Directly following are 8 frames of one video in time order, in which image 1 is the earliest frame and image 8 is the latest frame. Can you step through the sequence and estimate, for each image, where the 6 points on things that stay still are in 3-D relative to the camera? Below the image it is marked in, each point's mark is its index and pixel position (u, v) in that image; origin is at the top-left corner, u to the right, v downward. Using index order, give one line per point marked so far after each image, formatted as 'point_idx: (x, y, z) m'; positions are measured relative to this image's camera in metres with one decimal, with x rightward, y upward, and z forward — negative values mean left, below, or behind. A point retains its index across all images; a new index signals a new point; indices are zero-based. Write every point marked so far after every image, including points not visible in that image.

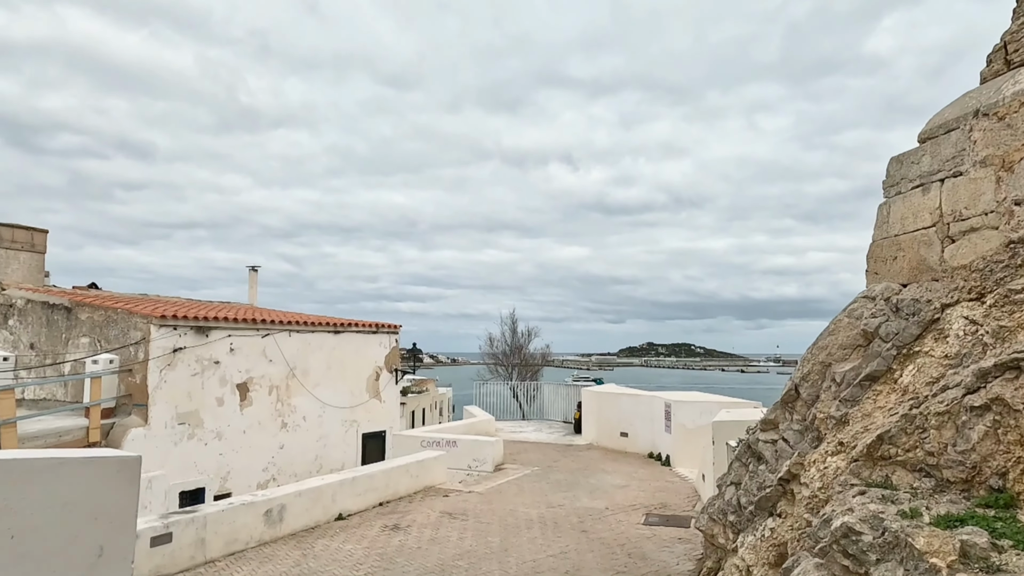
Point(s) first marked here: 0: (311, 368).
0: (-5.3, -2.1, +17.5) m
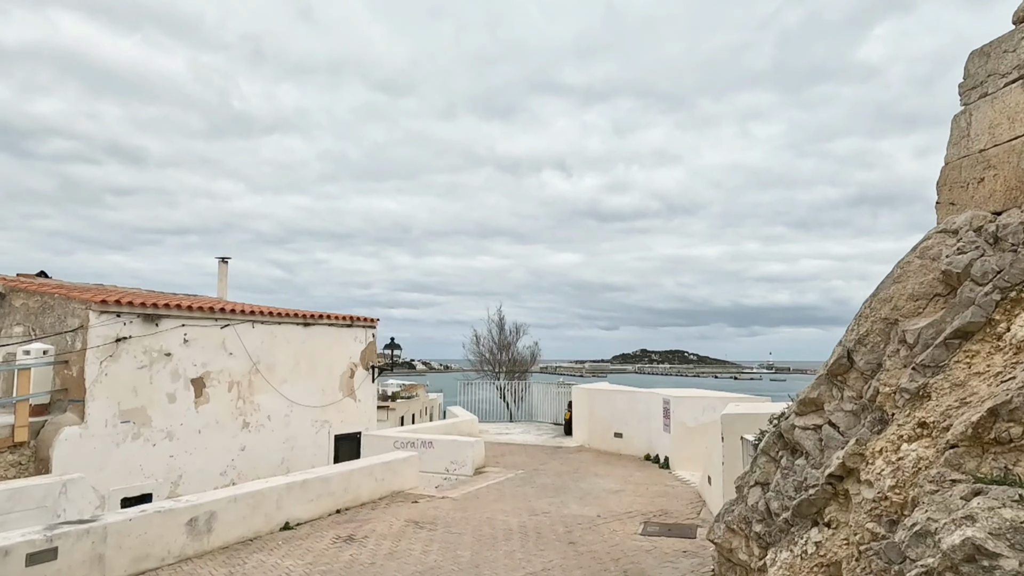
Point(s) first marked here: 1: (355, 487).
0: (-5.7, -1.8, +16.1) m
1: (-2.3, -2.9, +9.7) m
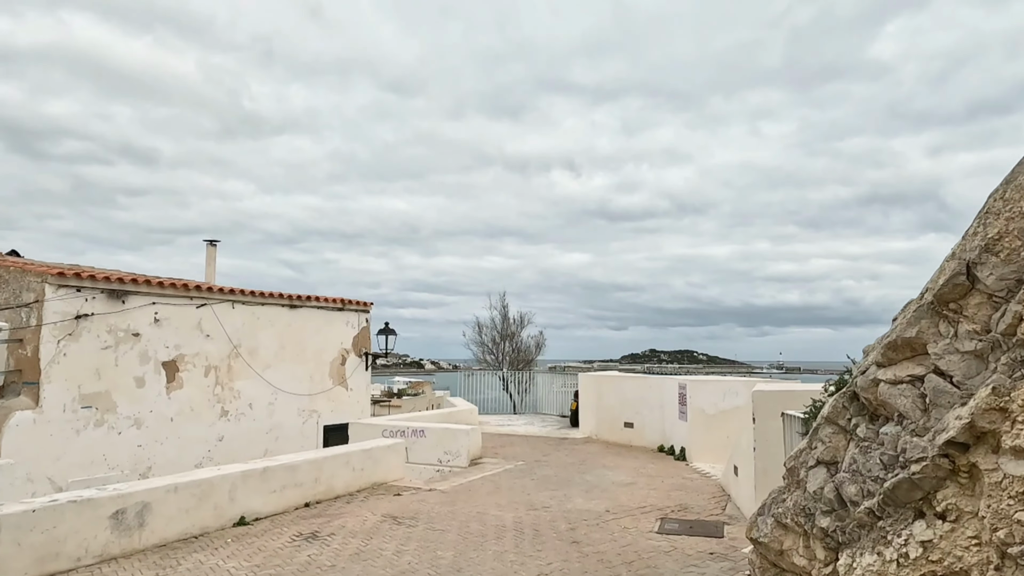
0: (-5.7, -1.3, +14.9) m
1: (-2.3, -2.4, +8.5) m
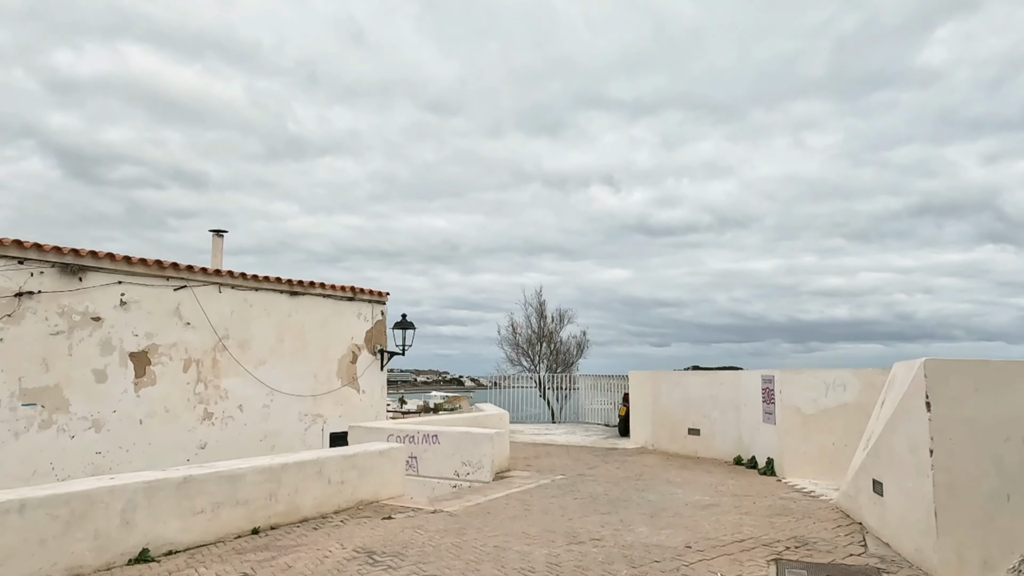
0: (-5.0, -1.0, +12.7) m
1: (-2.0, -1.9, +6.1) m
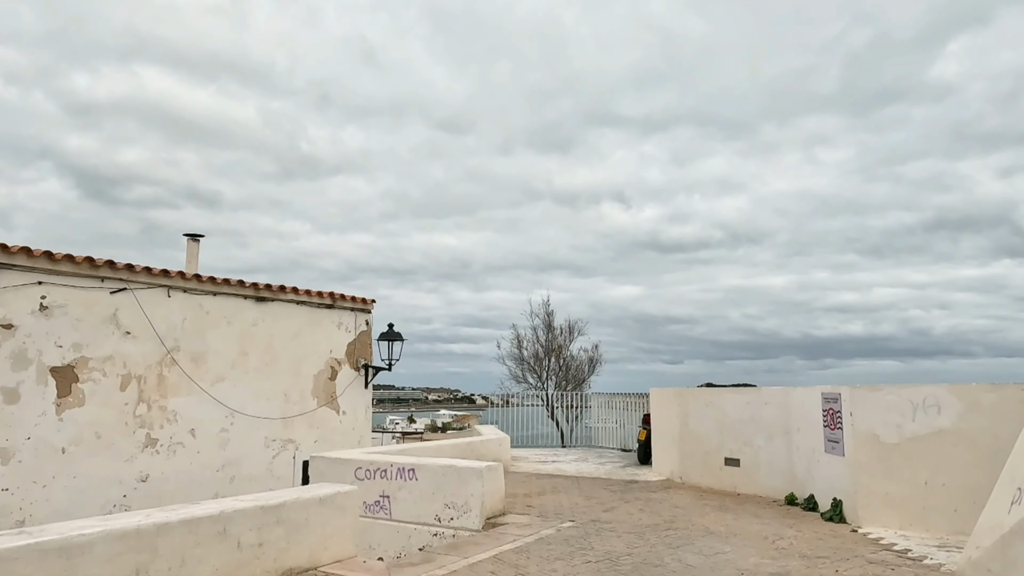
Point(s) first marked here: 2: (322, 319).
0: (-5.0, -1.0, +10.9) m
1: (-2.1, -1.8, +4.2) m
2: (-3.7, -0.6, +12.8) m
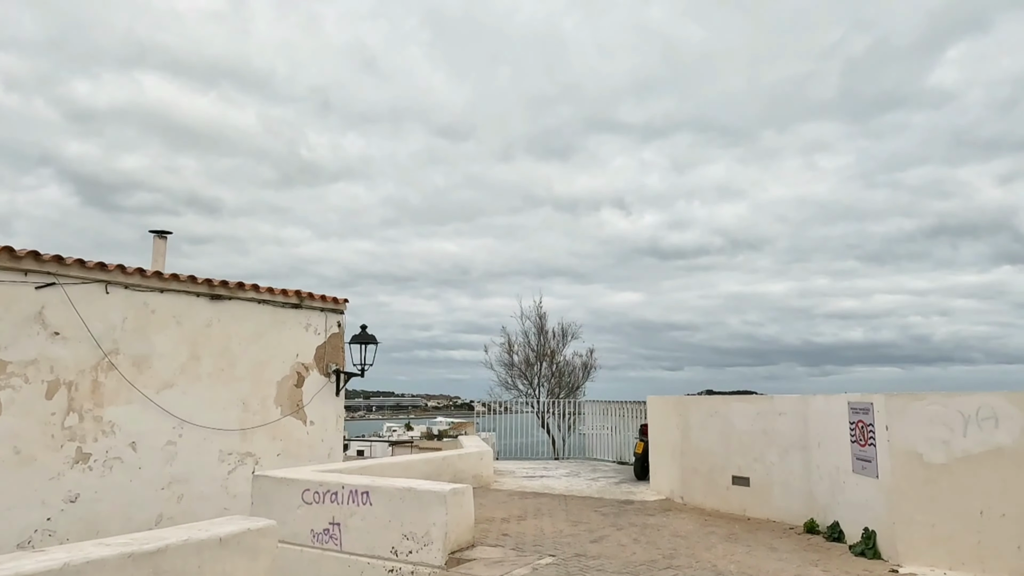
0: (-5.3, -1.0, +9.8) m
1: (-2.4, -1.6, +3.0) m
2: (-4.0, -0.6, +11.6) m
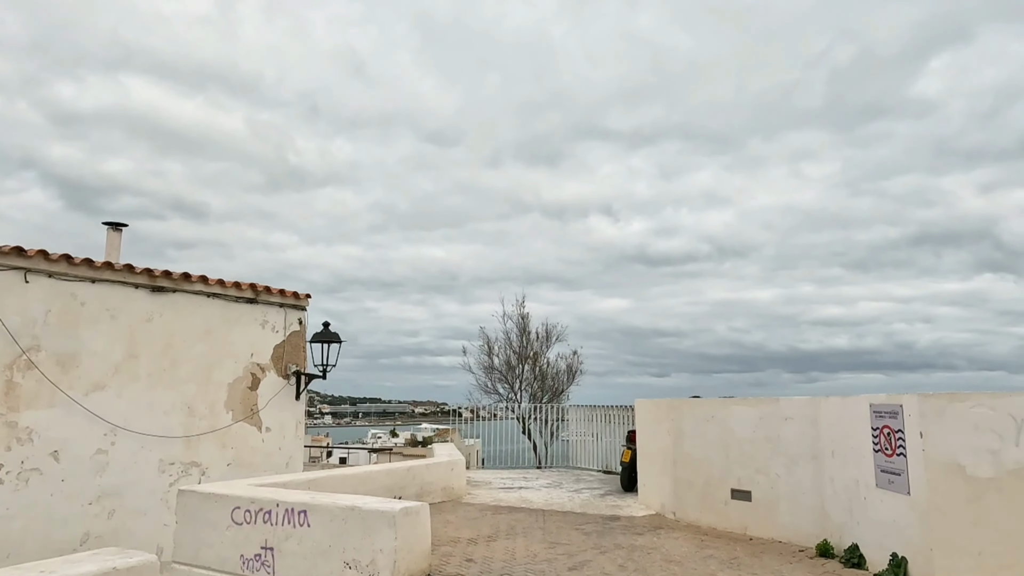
0: (-5.6, -0.8, +8.7) m
1: (-2.7, -1.4, +2.0) m
2: (-4.3, -0.4, +10.6) m
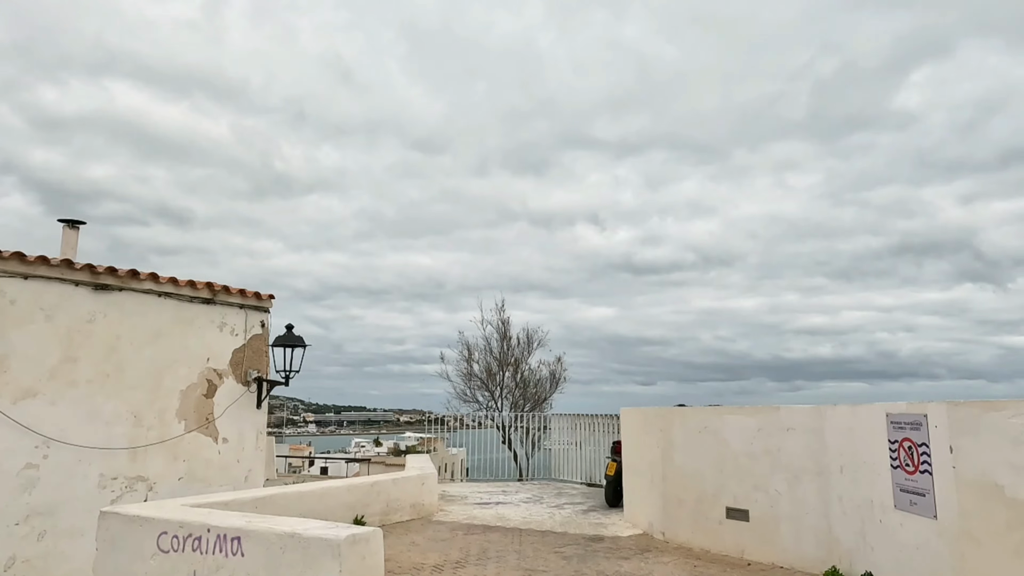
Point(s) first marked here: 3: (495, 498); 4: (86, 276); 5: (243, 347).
0: (-5.9, -0.8, +7.9) m
1: (-2.8, -1.3, +1.2) m
2: (-4.7, -0.4, +9.8) m
3: (-0.2, -3.3, +10.6) m
4: (-5.5, +0.2, +8.6) m
5: (-4.2, -0.9, +10.5) m
